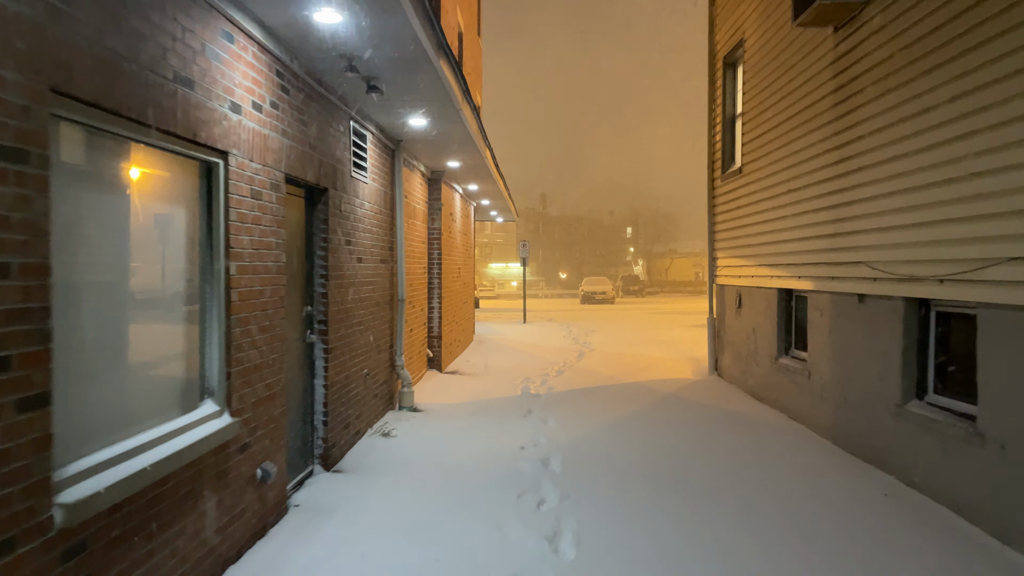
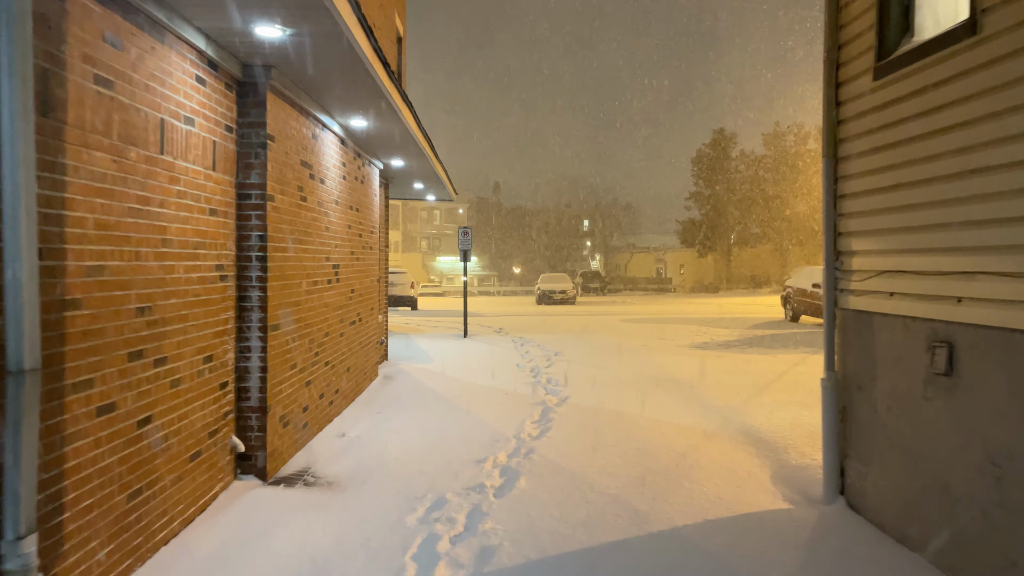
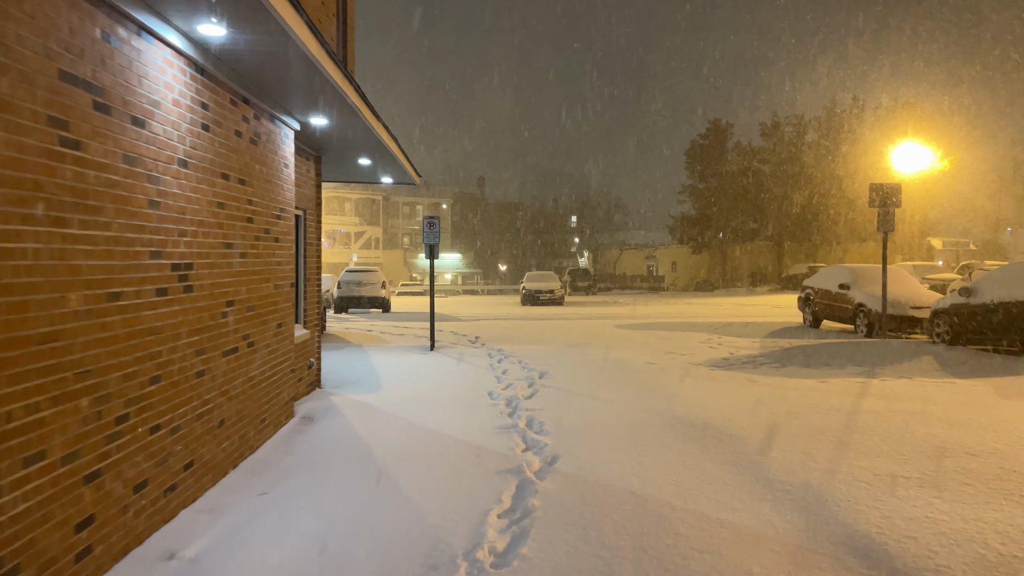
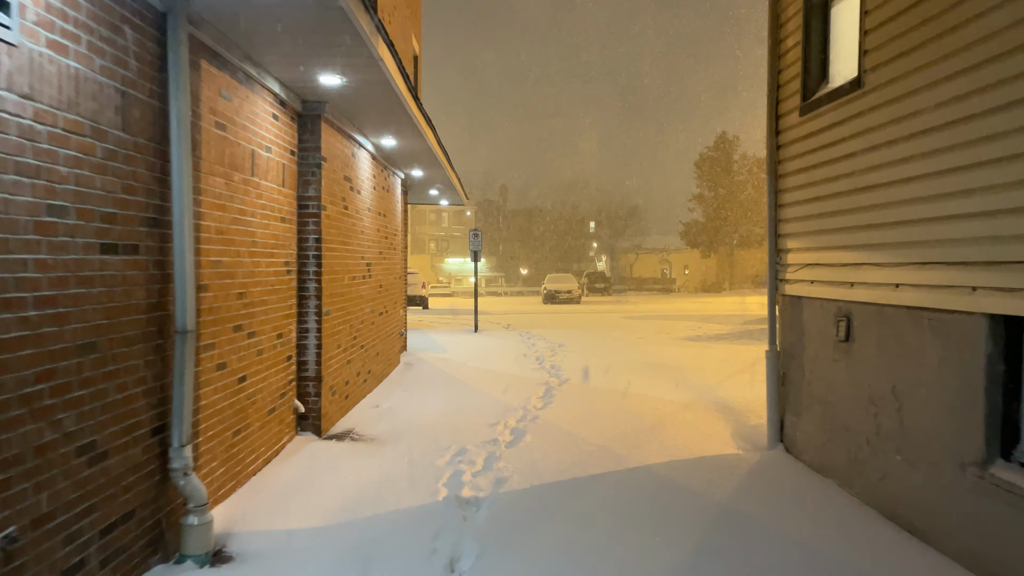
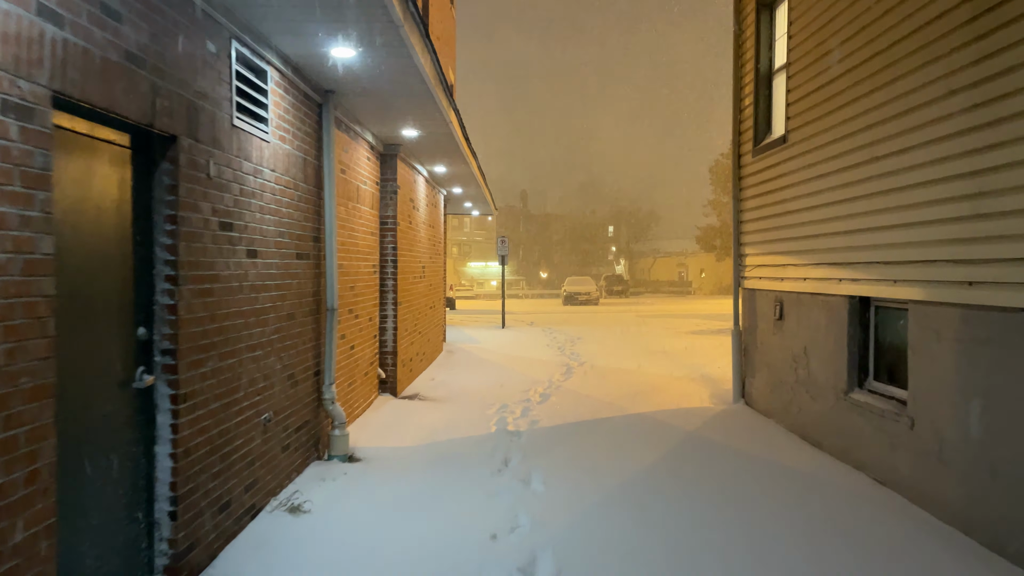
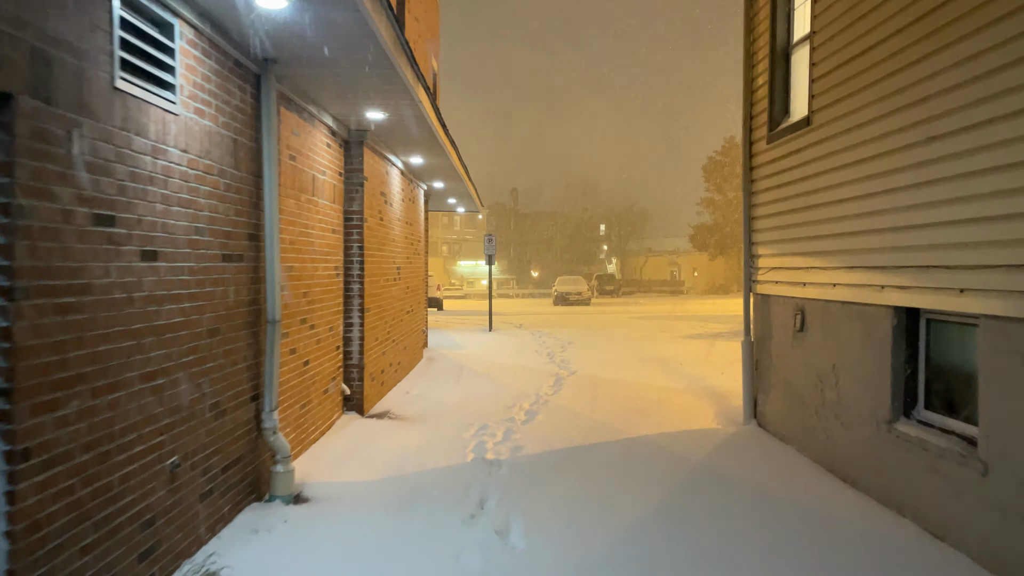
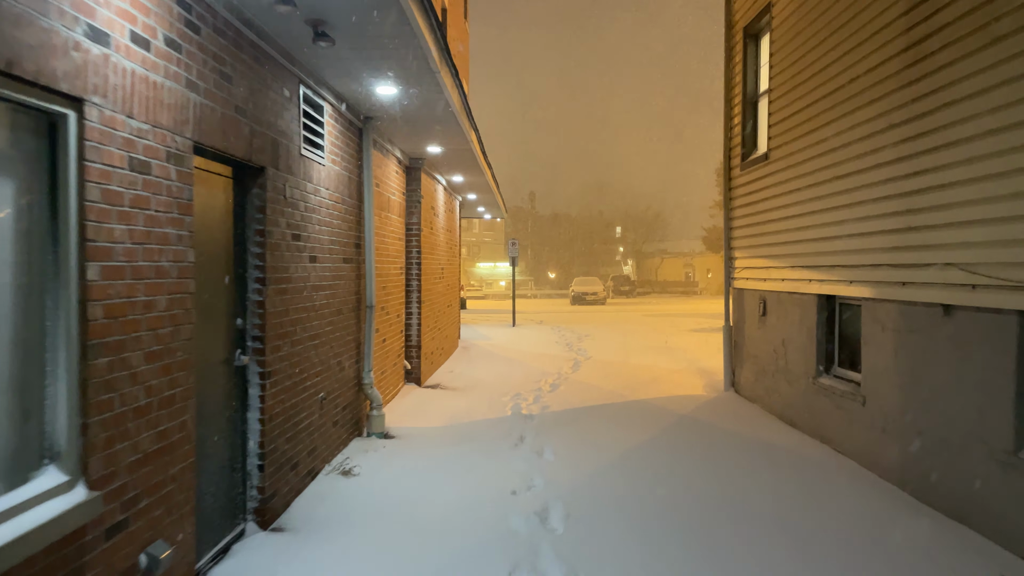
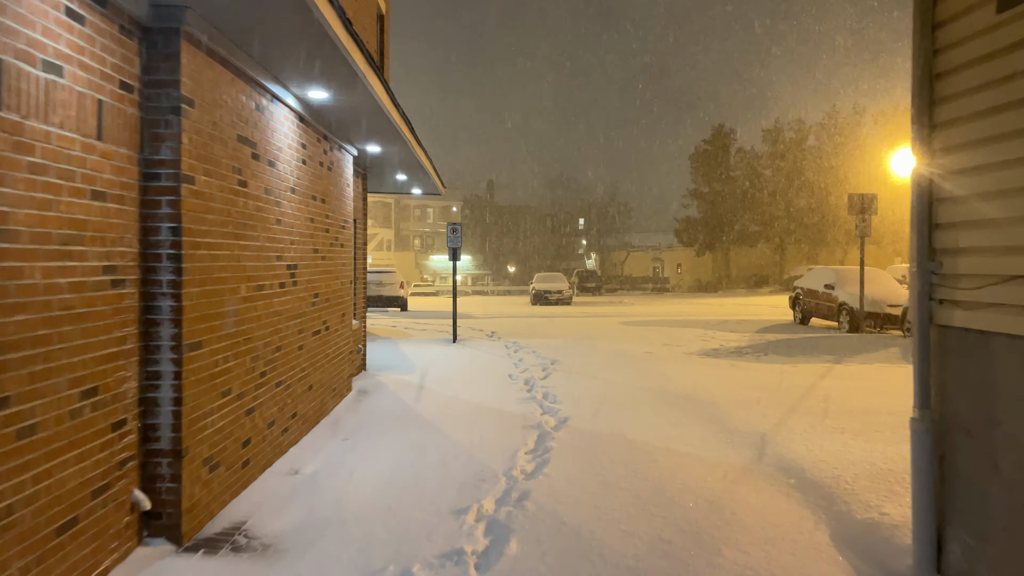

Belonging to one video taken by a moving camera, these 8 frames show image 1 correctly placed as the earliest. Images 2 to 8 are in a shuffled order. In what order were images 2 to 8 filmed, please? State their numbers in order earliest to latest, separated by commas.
7, 5, 6, 4, 2, 8, 3
